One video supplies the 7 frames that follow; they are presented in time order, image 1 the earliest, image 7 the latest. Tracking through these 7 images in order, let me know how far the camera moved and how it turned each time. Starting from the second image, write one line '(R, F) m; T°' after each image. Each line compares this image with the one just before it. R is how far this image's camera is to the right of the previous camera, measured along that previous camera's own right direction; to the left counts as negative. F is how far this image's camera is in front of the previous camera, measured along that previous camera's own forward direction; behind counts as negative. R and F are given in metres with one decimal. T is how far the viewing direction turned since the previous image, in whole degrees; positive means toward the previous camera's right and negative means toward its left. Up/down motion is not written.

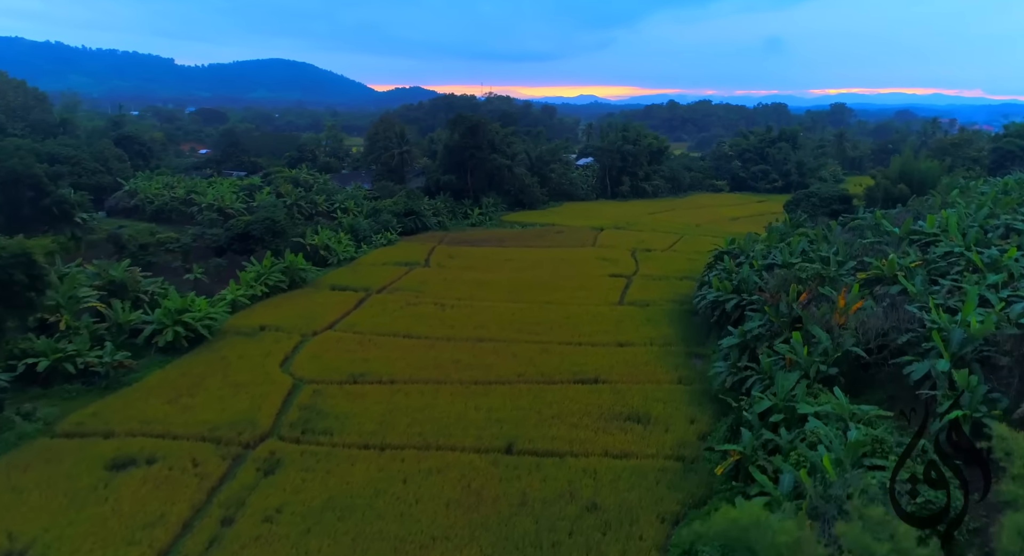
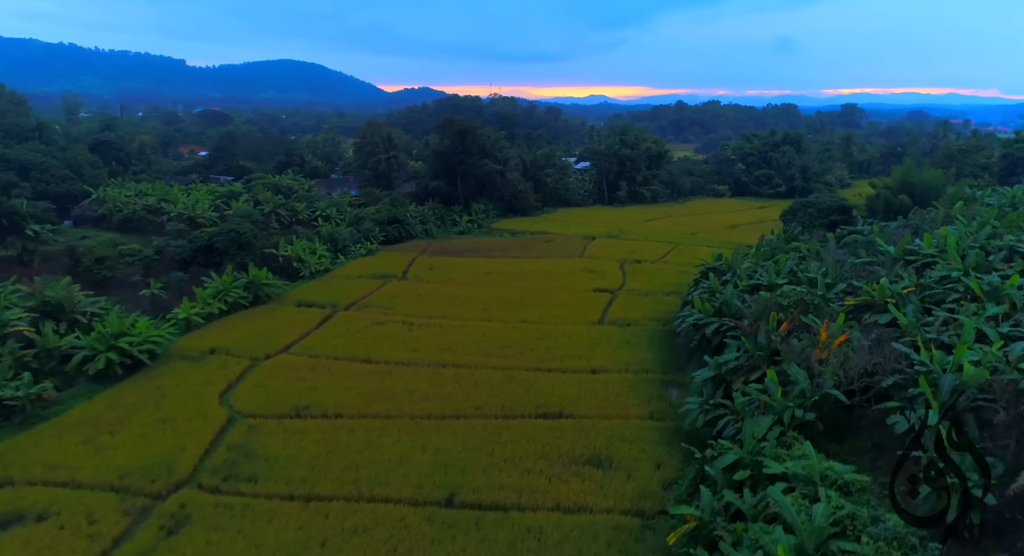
(+1.0, +1.2) m; -1°
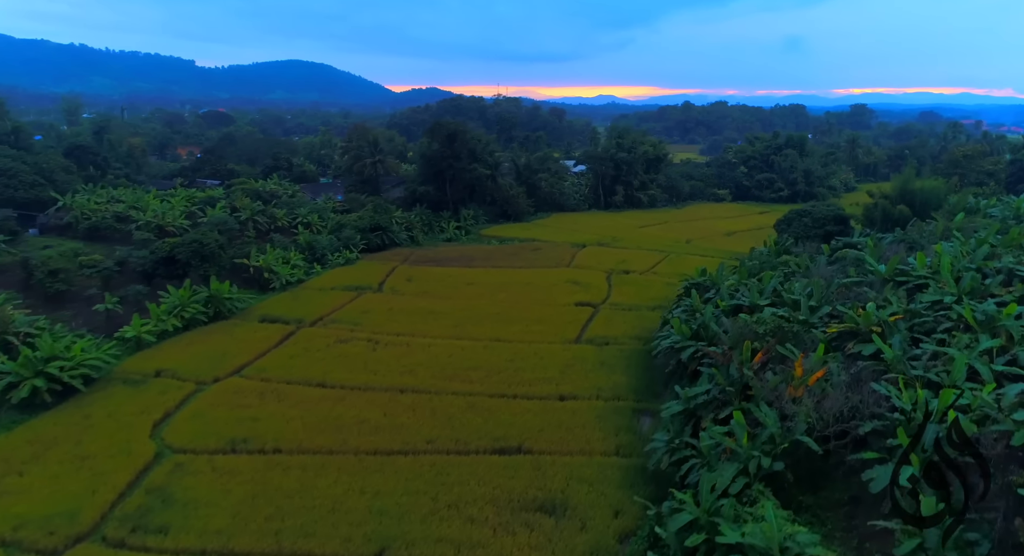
(+0.9, +1.1) m; -1°
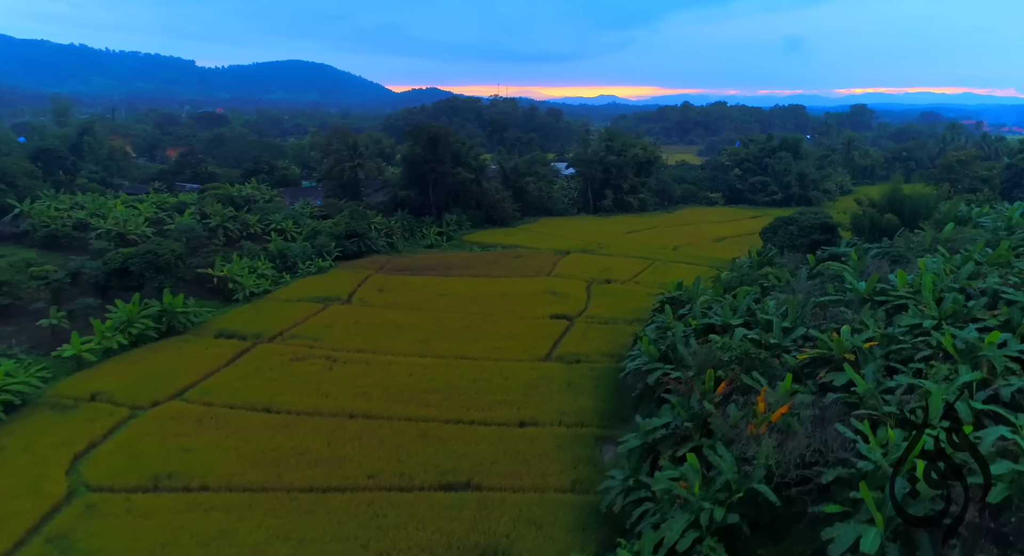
(+0.9, +1.0) m; 0°
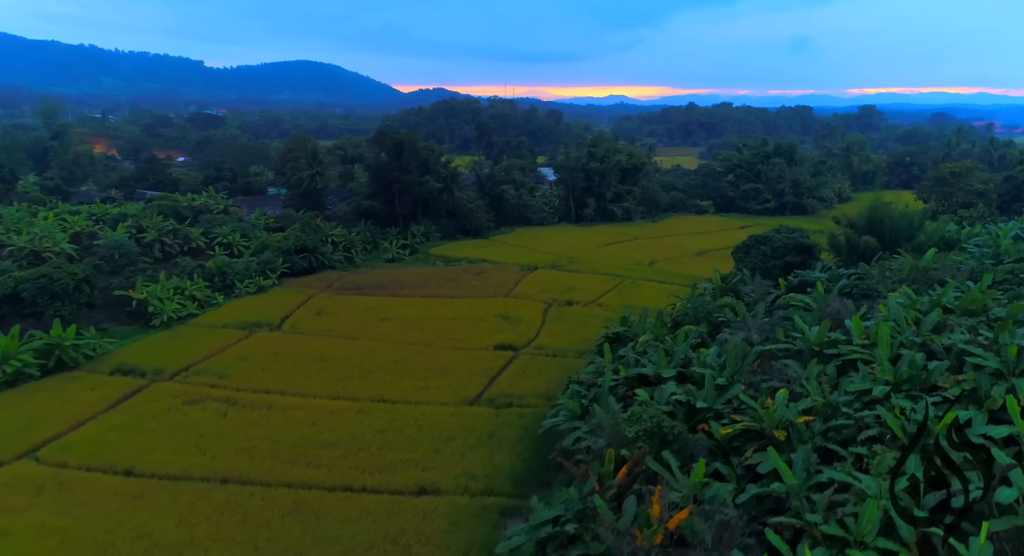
(+1.9, +2.1) m; 0°
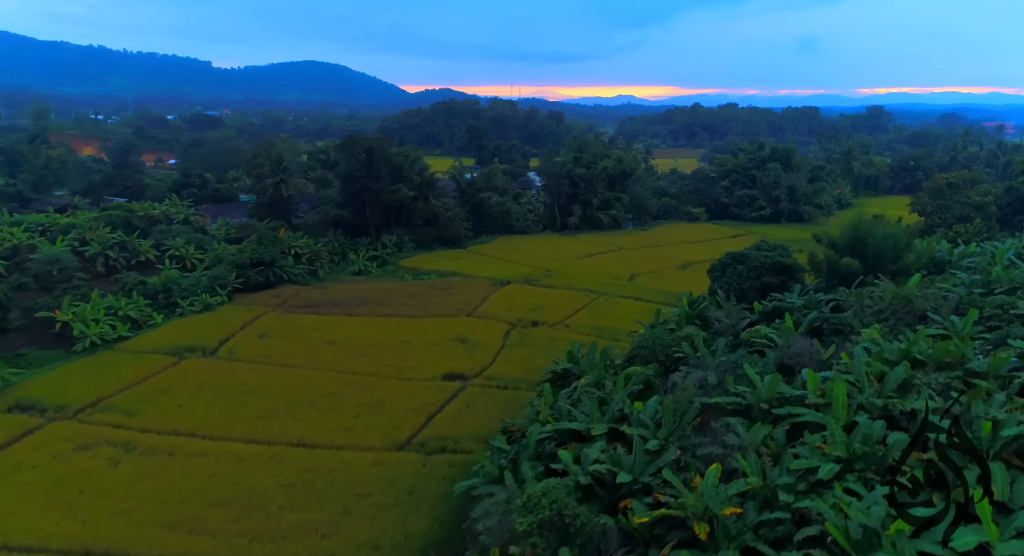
(+1.5, +1.7) m; 0°
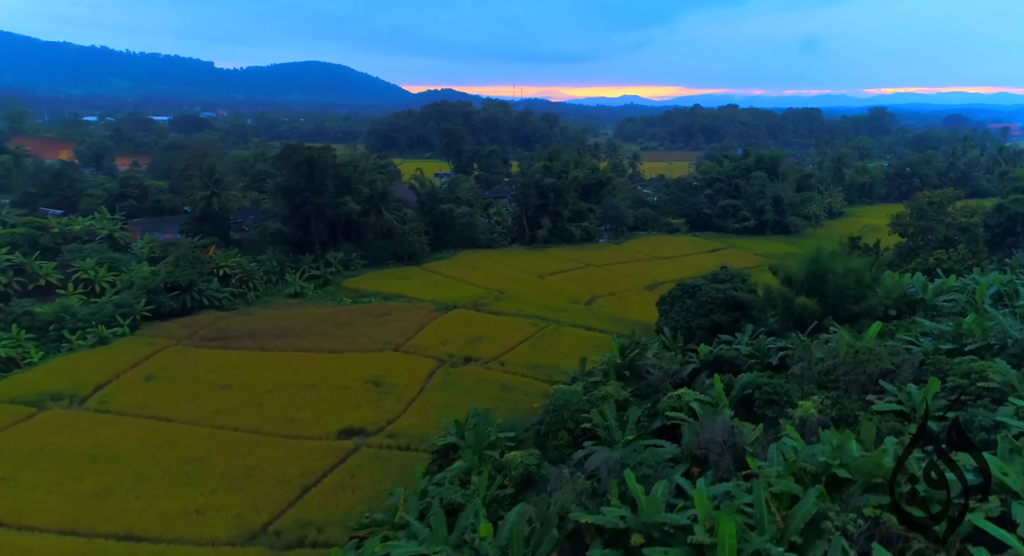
(+2.3, +2.6) m; 0°
